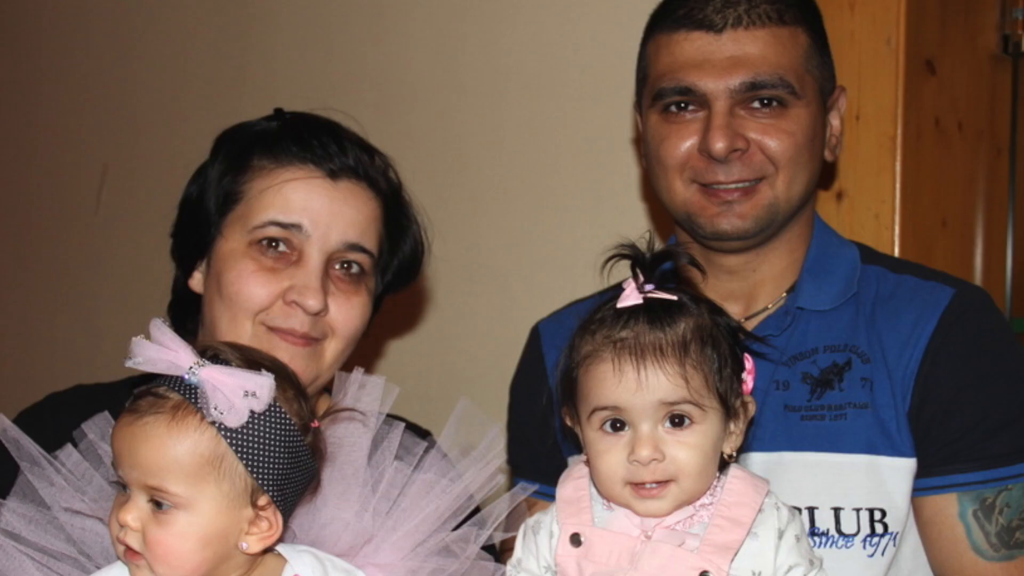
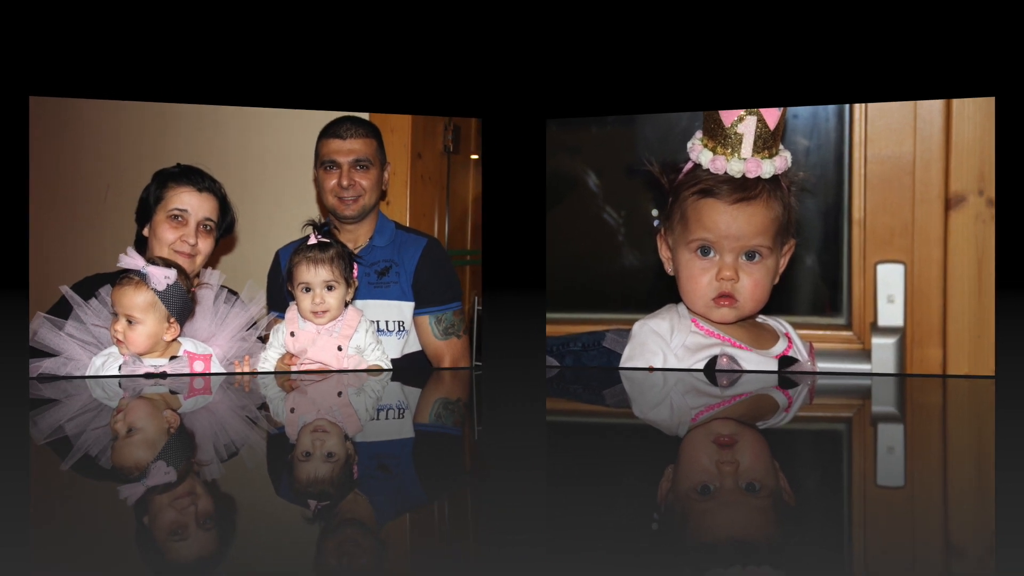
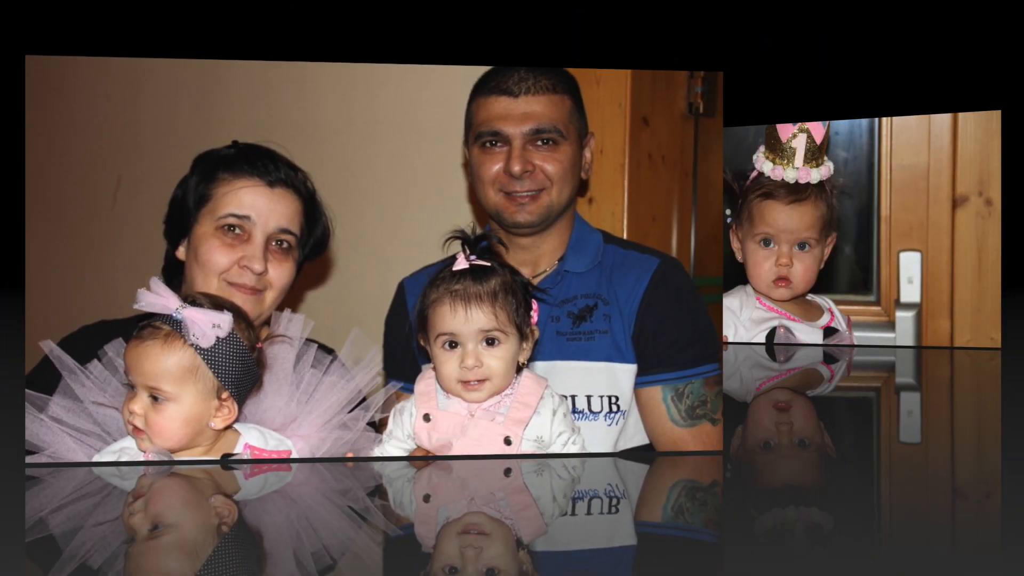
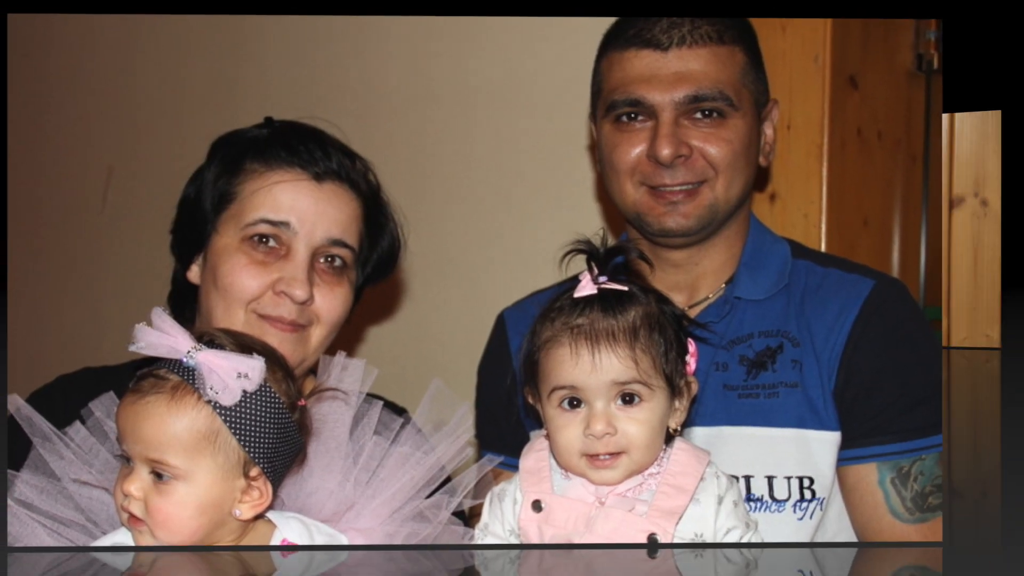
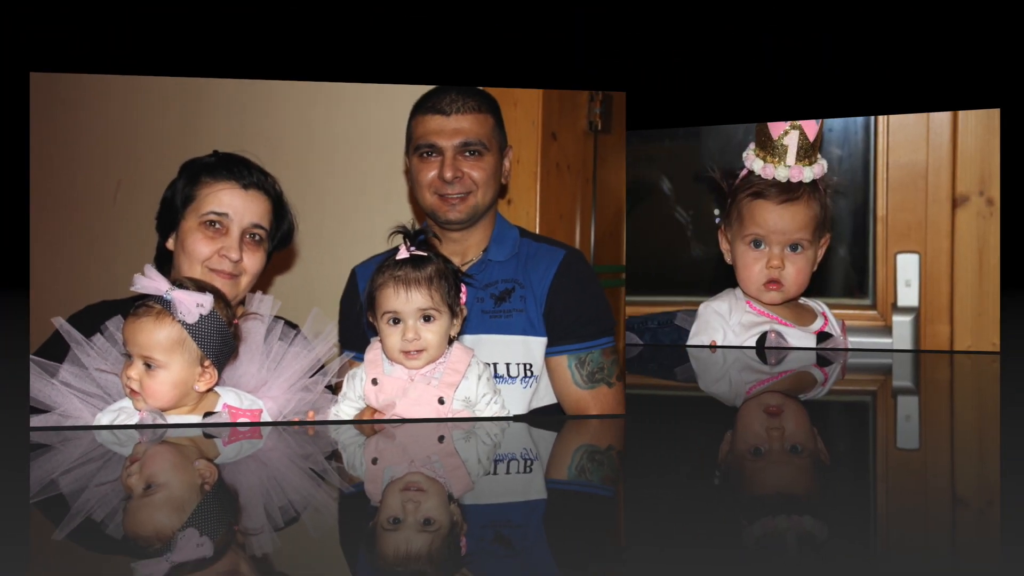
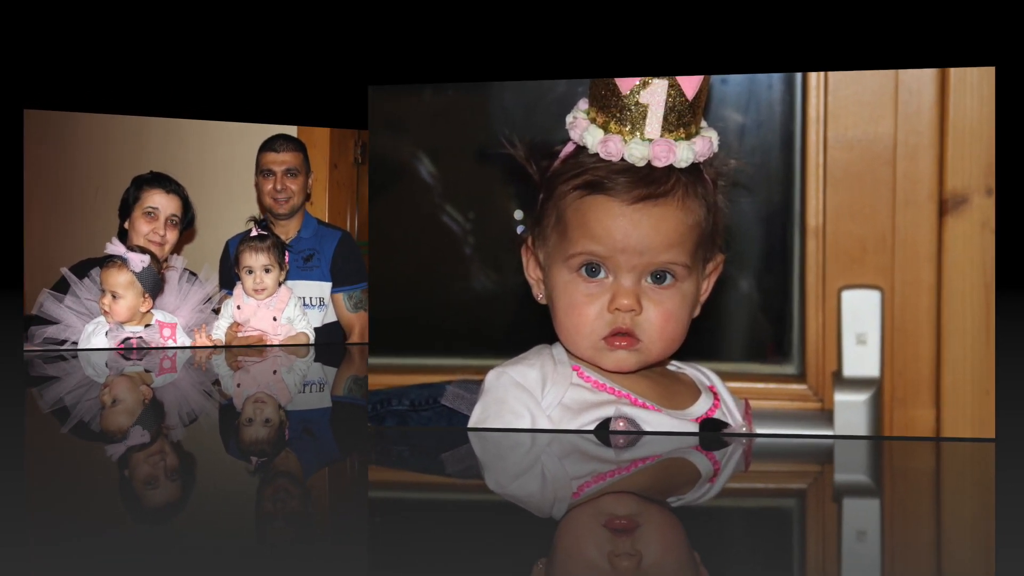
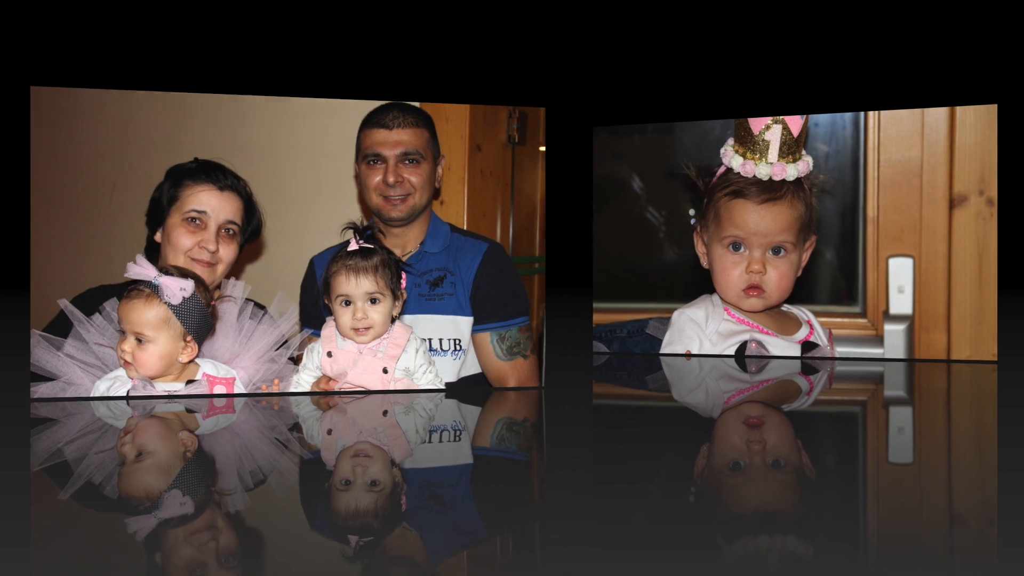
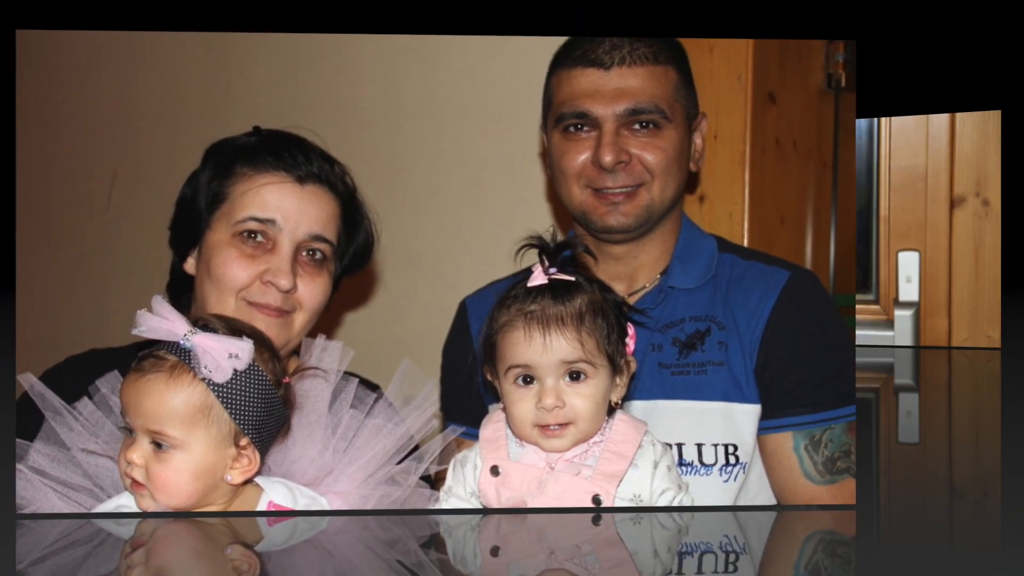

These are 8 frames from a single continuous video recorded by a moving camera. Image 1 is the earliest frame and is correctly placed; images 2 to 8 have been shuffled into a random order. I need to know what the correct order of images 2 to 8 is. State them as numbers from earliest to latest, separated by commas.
4, 8, 3, 5, 7, 2, 6
